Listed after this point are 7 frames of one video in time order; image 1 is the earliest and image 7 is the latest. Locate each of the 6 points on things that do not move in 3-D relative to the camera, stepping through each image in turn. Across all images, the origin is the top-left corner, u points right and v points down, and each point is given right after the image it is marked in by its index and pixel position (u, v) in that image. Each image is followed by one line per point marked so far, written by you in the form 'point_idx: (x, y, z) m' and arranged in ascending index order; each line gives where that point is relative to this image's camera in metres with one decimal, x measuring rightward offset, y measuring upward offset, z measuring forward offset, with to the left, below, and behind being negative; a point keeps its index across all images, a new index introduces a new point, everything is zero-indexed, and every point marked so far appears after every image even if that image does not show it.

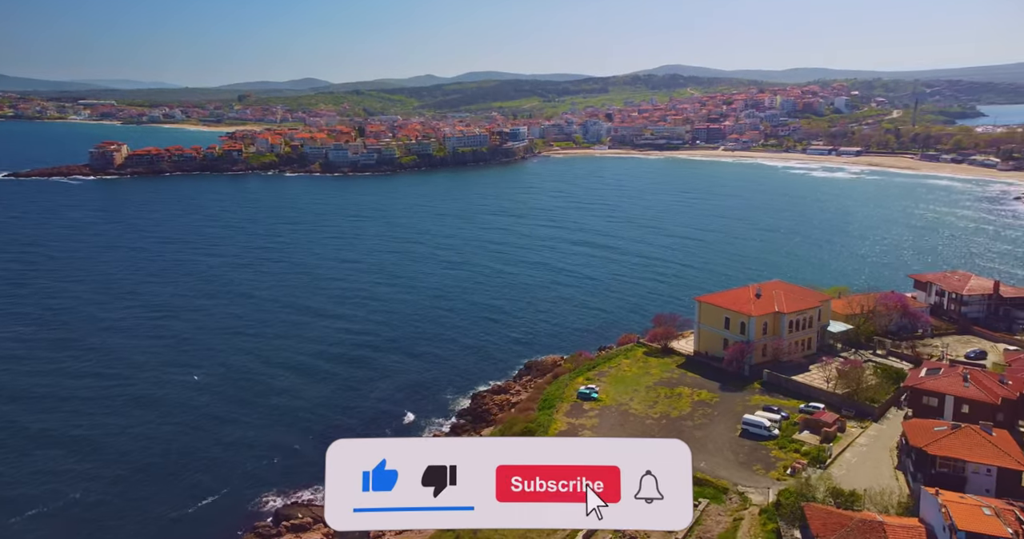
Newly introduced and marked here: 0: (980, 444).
0: (+7.4, -2.8, +11.0) m
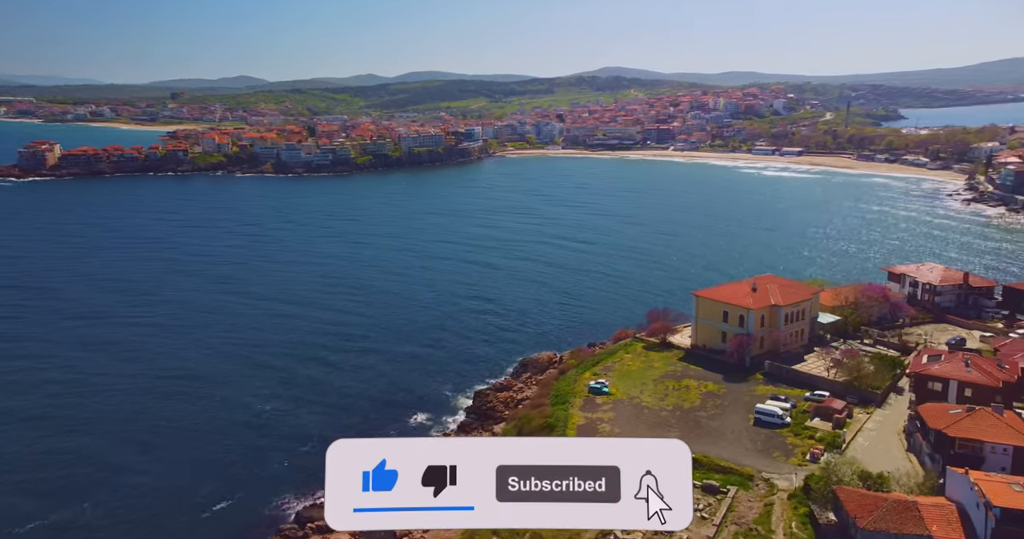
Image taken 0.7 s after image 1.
0: (+8.1, -2.6, +11.7) m
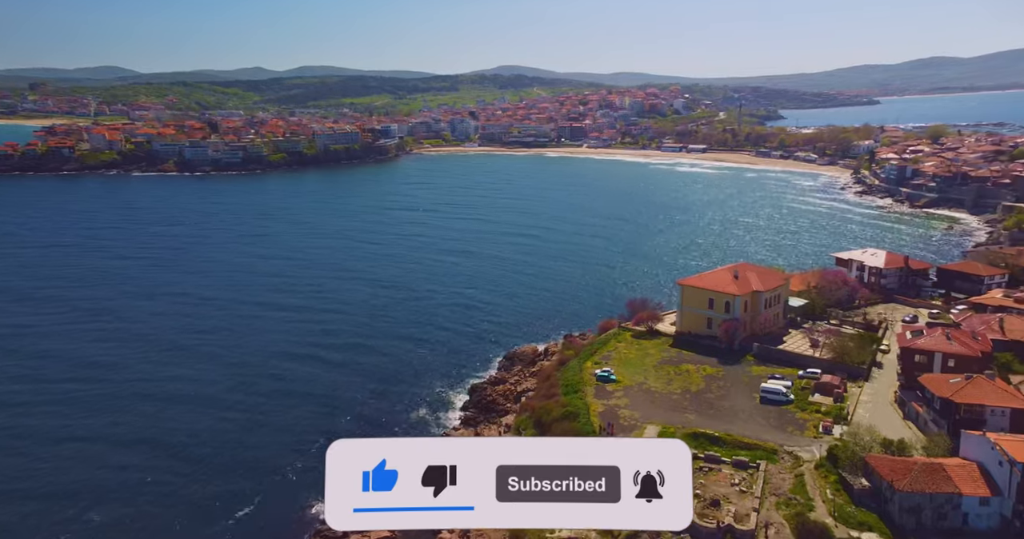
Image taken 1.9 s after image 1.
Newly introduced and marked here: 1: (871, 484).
0: (+8.9, -2.2, +13.0) m
1: (+6.1, -3.7, +12.0) m
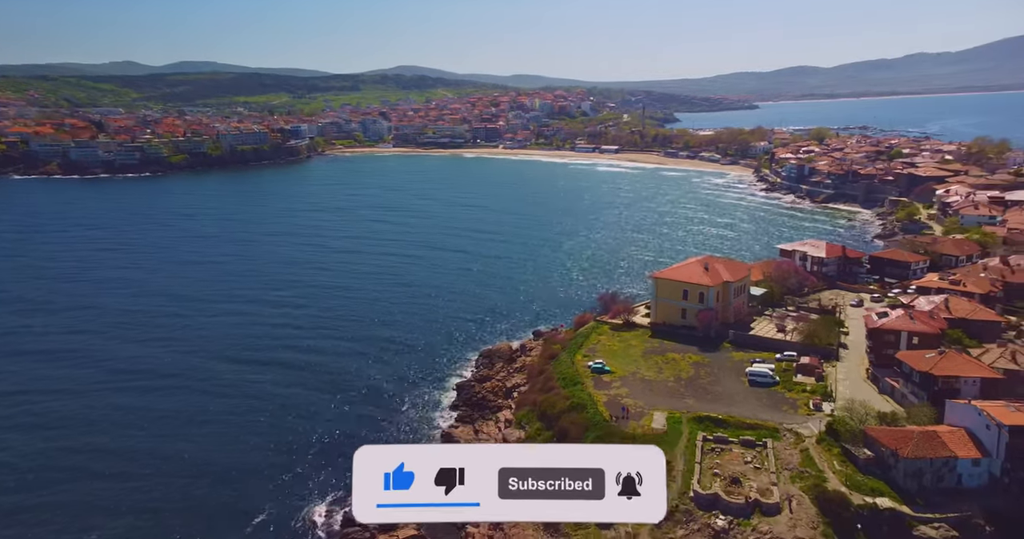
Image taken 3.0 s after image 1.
0: (+9.3, -1.9, +14.4) m
1: (+6.7, -3.4, +13.0) m
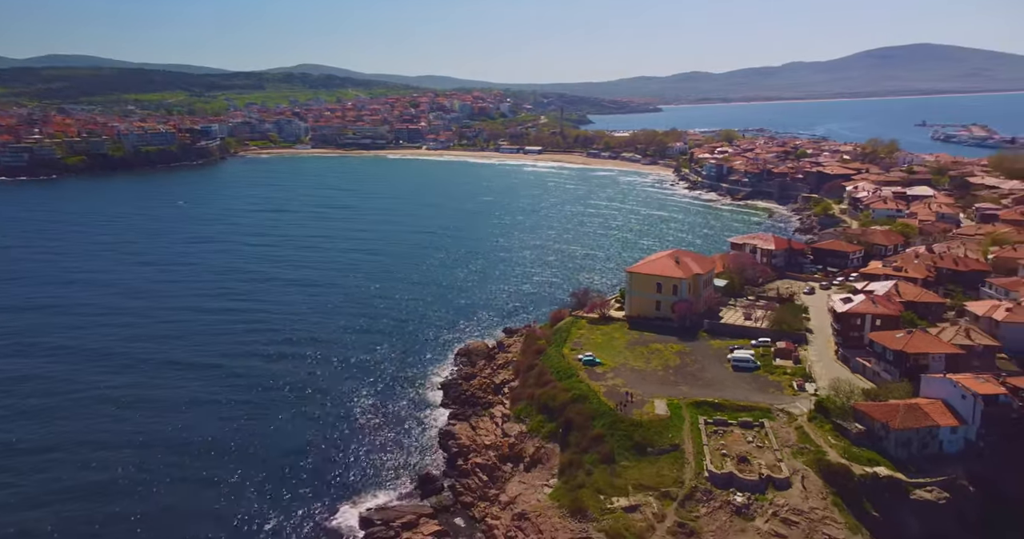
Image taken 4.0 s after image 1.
0: (+9.4, -1.6, +15.8) m
1: (+7.0, -3.1, +14.0) m
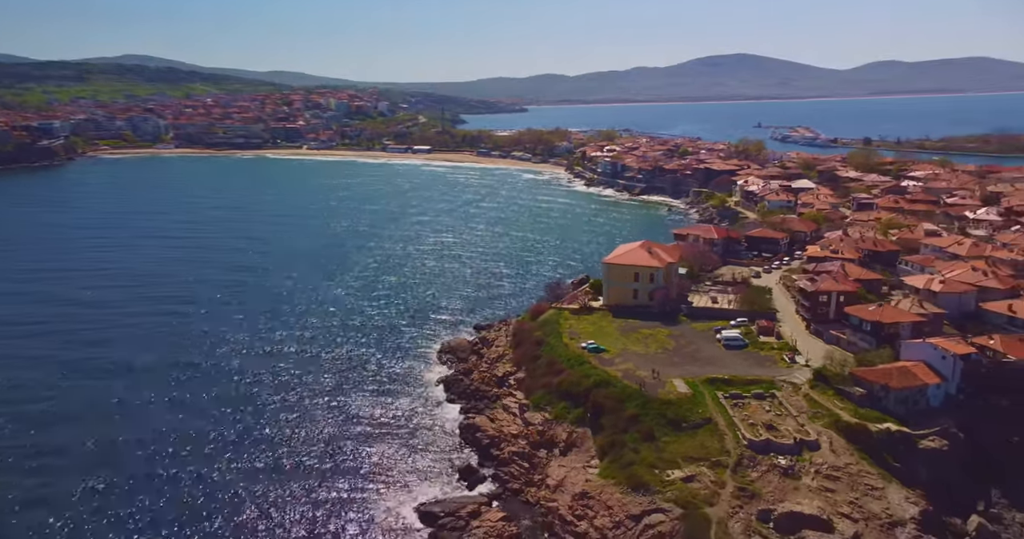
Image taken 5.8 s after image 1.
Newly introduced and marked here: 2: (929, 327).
0: (+9.7, -1.1, +17.8) m
1: (+7.8, -2.7, +15.6) m
2: (+10.6, -1.5, +17.9) m
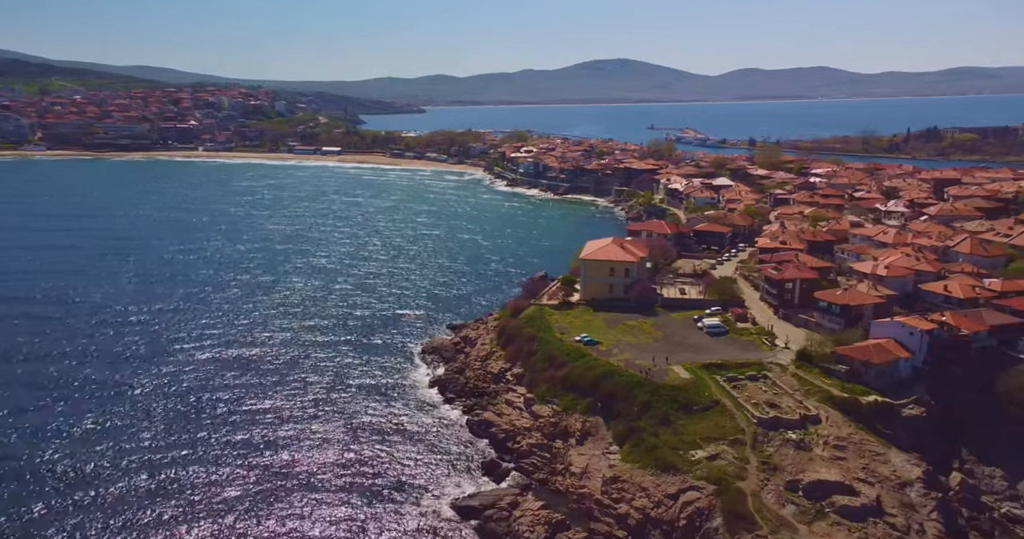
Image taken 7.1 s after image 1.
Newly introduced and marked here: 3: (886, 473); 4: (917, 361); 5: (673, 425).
0: (+9.6, -0.7, +19.4) m
1: (+8.1, -2.4, +17.0) m
2: (+10.5, -1.1, +19.6) m
3: (+7.2, -3.9, +13.5) m
4: (+9.9, -2.2, +17.1) m
5: (+3.5, -3.4, +15.1) m
